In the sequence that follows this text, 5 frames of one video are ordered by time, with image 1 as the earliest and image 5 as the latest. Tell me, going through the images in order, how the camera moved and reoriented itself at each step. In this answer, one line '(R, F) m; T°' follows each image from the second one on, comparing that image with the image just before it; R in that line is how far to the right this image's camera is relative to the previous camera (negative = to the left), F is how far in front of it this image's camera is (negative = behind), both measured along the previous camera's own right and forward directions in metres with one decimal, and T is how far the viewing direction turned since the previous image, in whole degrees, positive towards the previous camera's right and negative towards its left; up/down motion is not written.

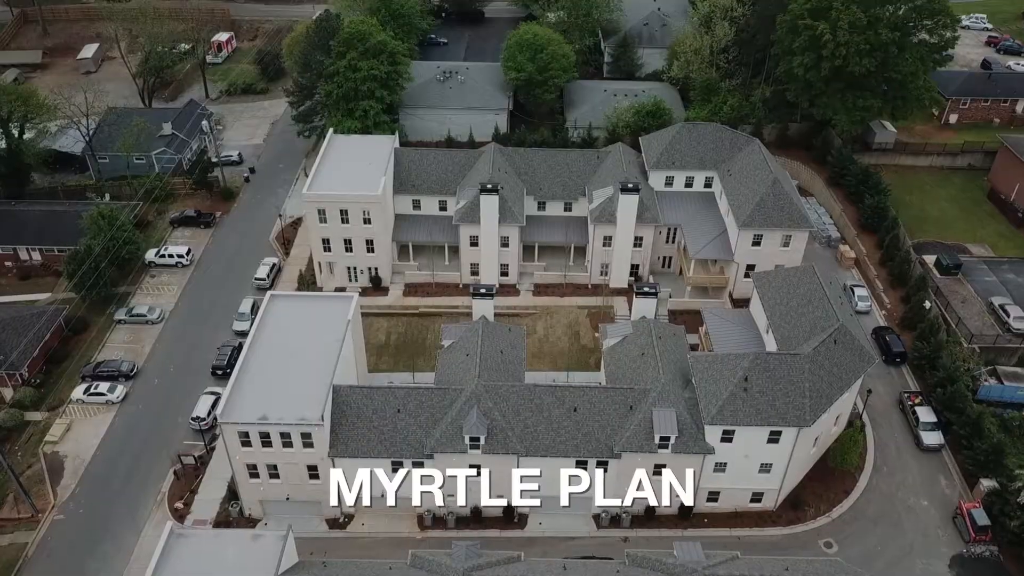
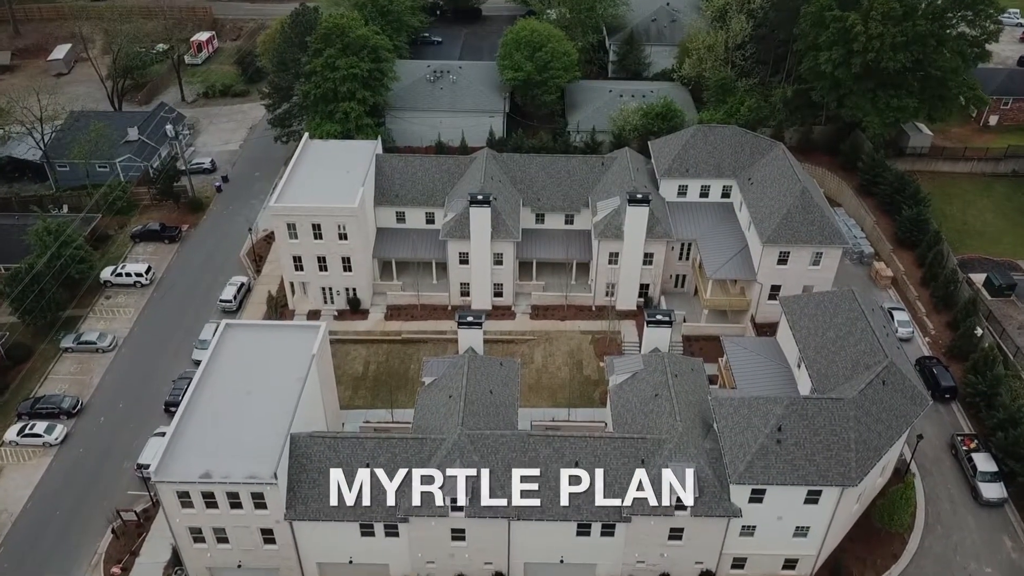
(+0.7, +7.3) m; 0°
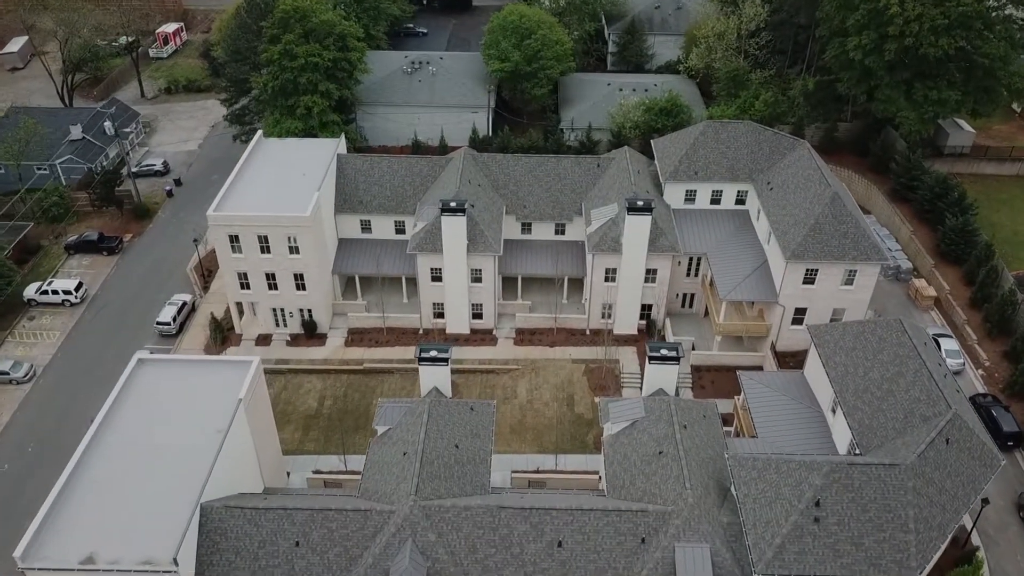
(+1.4, +8.3) m; 0°
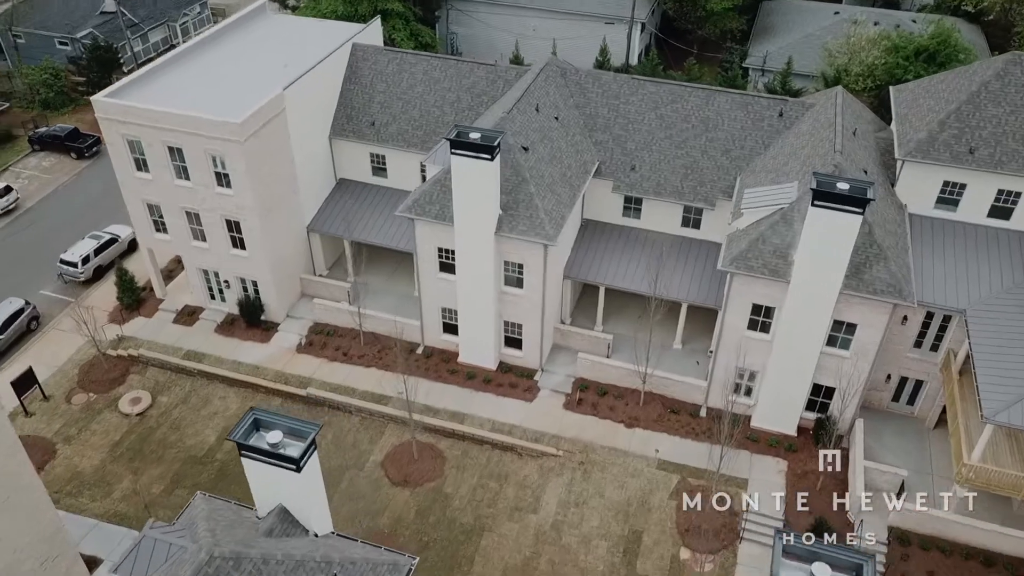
(+4.2, +23.0) m; -13°
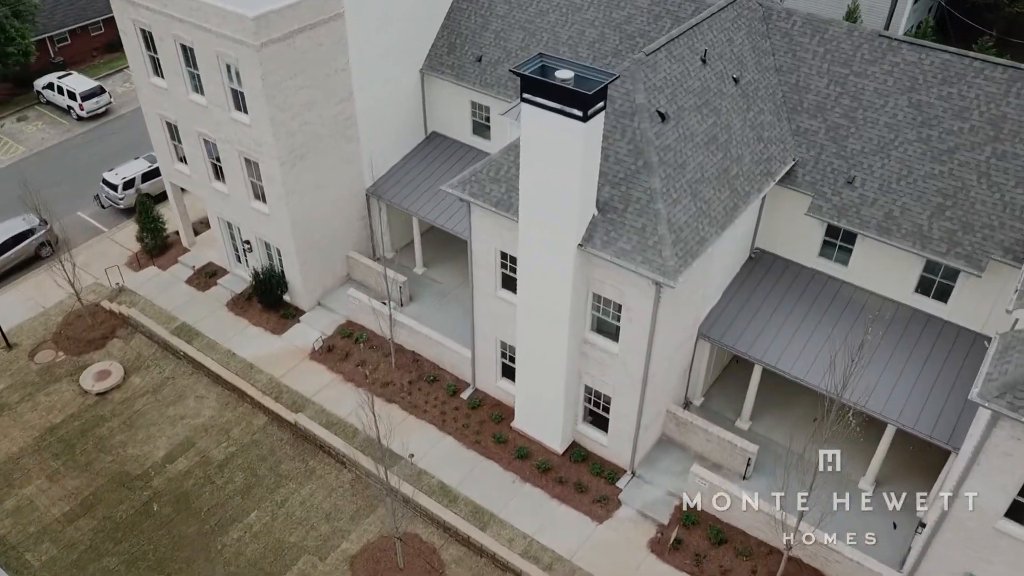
(+2.3, +11.0) m; -14°
